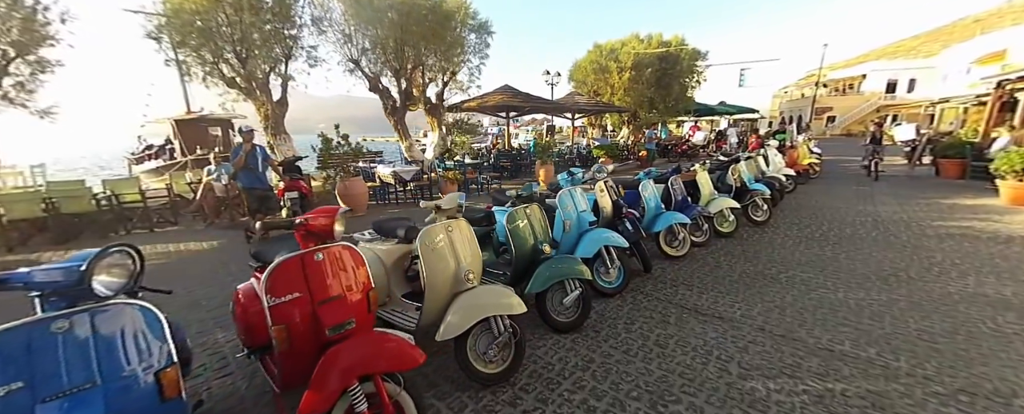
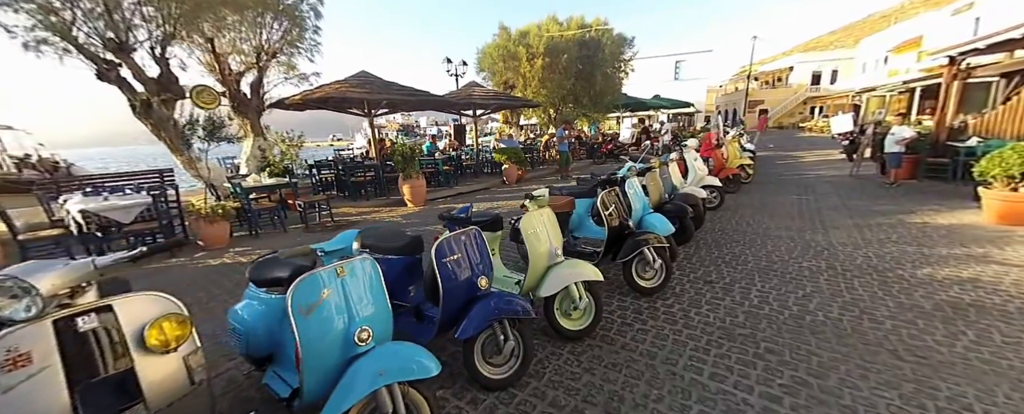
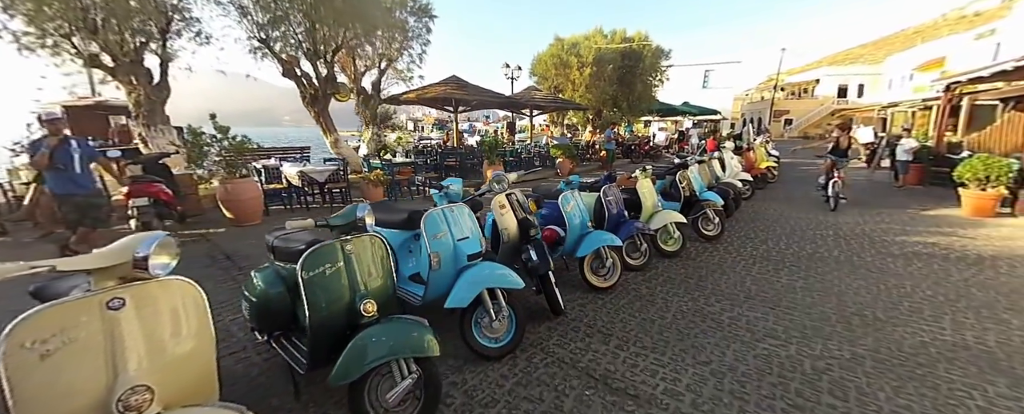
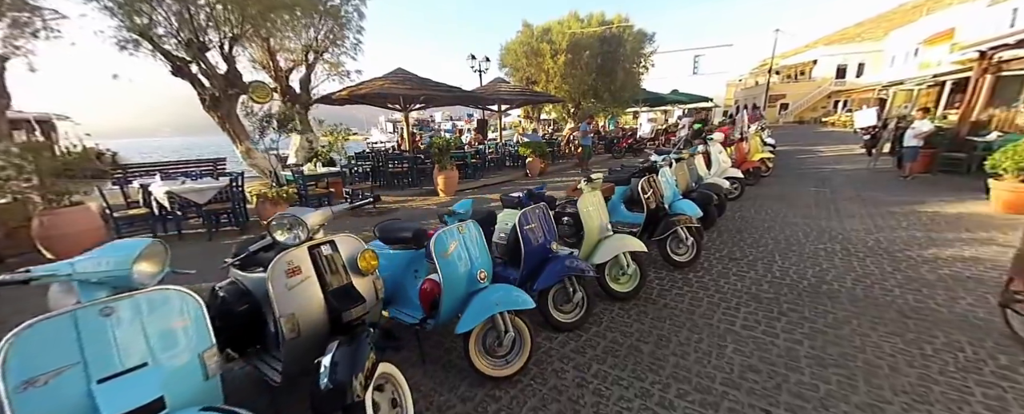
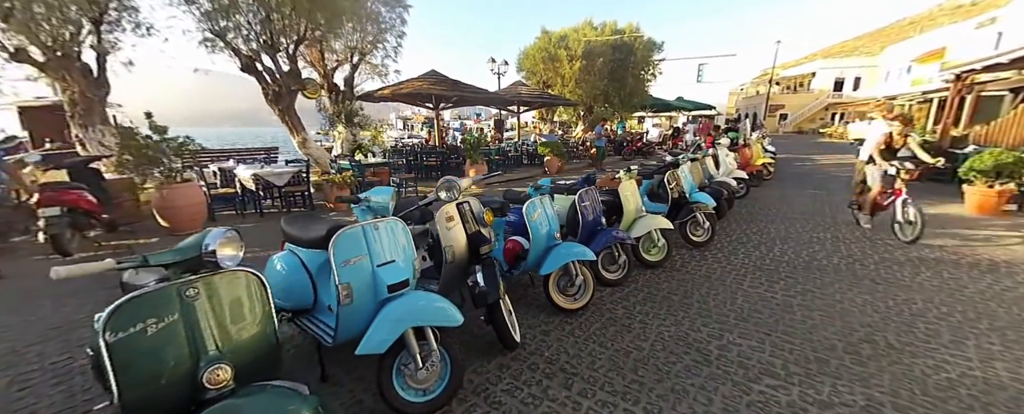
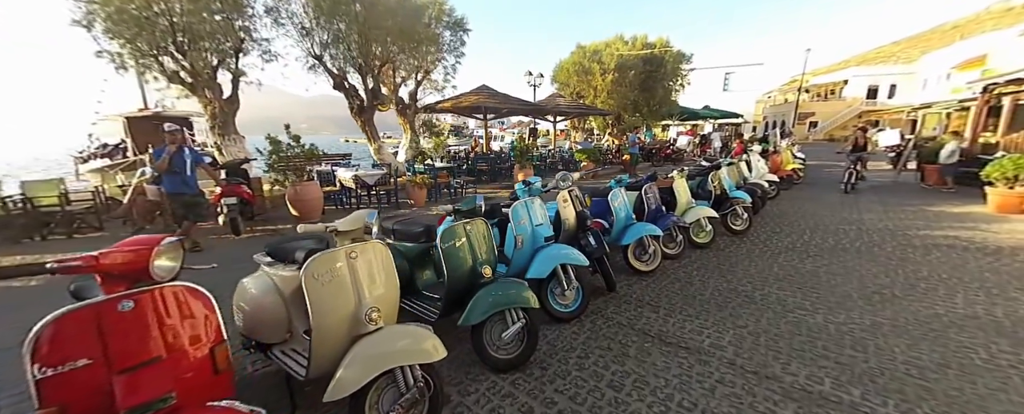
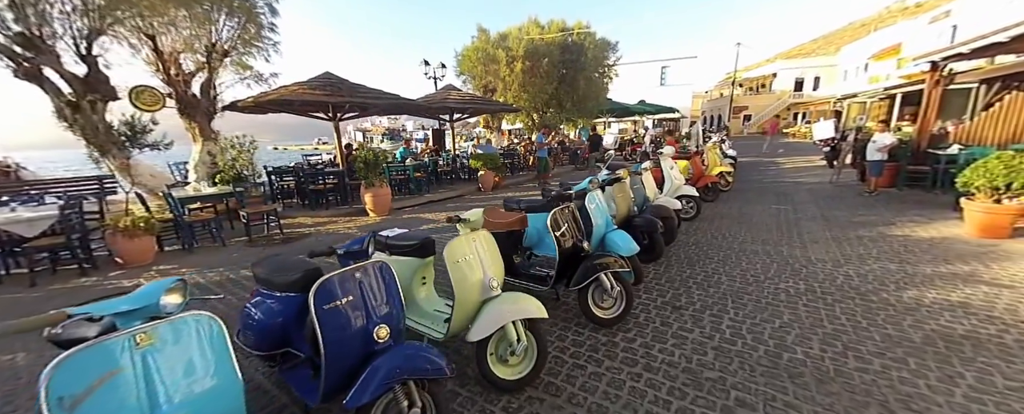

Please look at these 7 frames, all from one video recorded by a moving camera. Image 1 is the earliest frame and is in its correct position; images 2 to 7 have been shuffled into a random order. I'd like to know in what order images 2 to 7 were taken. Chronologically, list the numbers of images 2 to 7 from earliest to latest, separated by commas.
6, 3, 5, 4, 2, 7
